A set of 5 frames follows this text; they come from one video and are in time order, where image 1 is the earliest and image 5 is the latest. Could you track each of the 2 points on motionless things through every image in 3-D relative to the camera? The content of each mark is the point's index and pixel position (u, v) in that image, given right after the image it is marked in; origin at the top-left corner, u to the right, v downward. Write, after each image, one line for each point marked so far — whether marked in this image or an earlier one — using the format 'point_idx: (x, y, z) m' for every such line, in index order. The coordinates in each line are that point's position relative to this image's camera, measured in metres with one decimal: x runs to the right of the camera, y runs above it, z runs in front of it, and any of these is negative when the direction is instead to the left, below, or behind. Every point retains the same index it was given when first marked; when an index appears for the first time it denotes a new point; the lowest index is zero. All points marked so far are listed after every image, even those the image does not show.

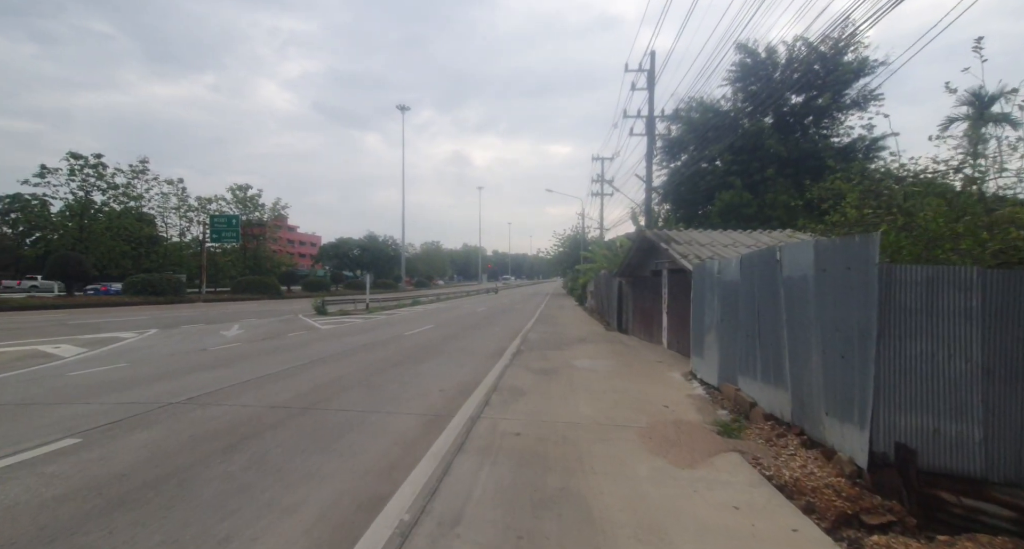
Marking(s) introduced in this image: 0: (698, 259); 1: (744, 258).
0: (+4.6, +0.4, +10.9) m
1: (+4.0, +0.3, +7.7) m
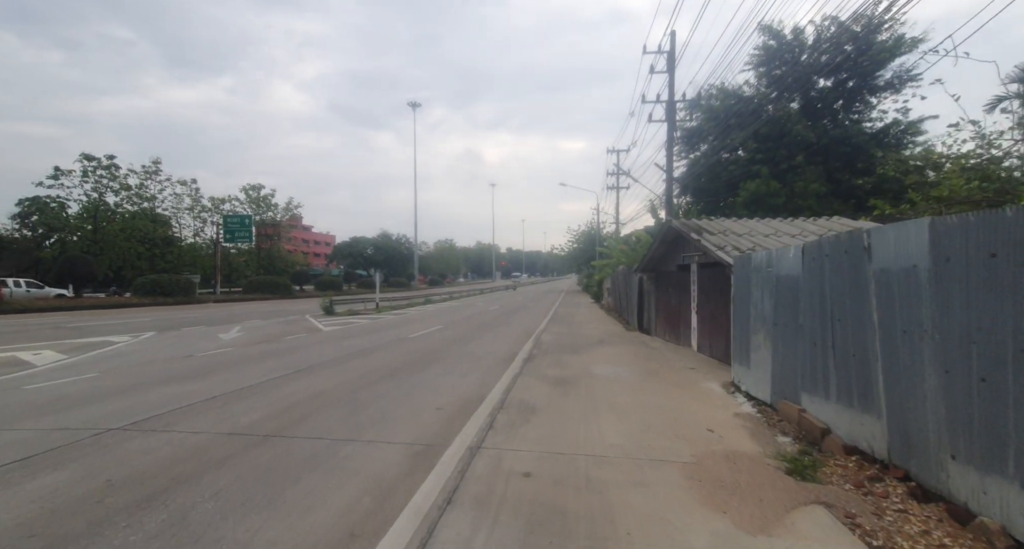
0: (+4.8, +0.5, +9.4) m
1: (+4.1, +0.4, +6.2) m
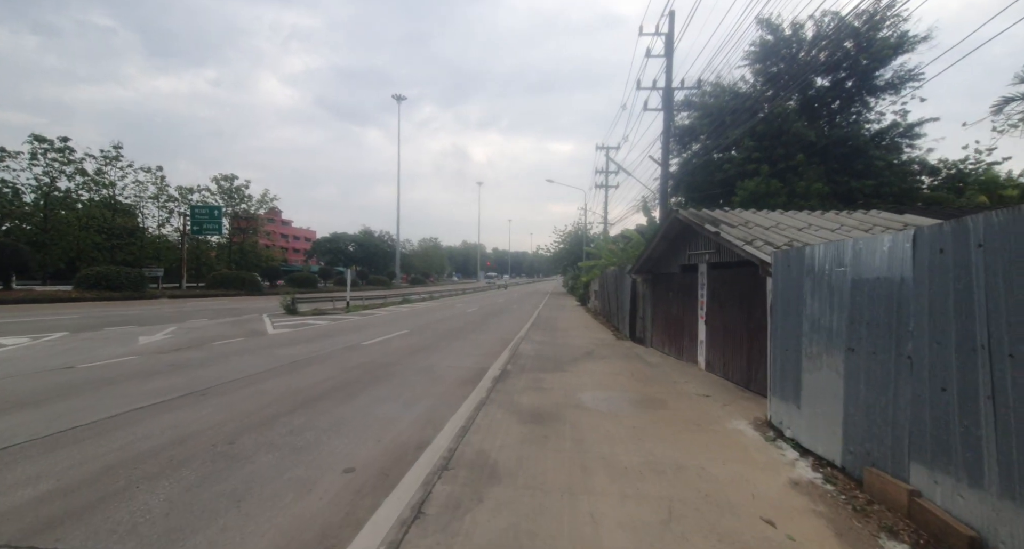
0: (+4.2, +0.5, +7.2) m
1: (+3.6, +0.4, +4.0) m
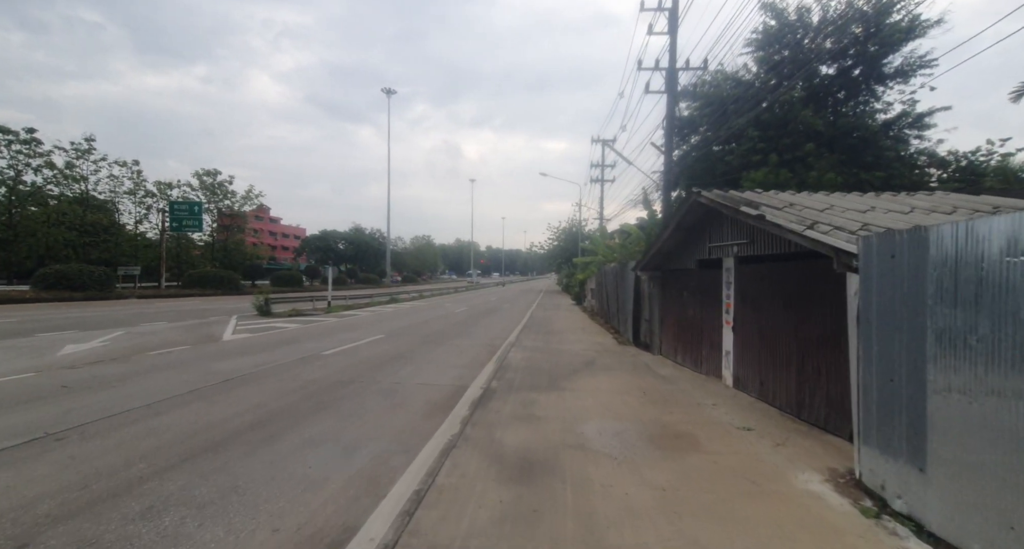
0: (+4.0, +0.5, +5.2) m
1: (+3.4, +0.4, +2.0) m
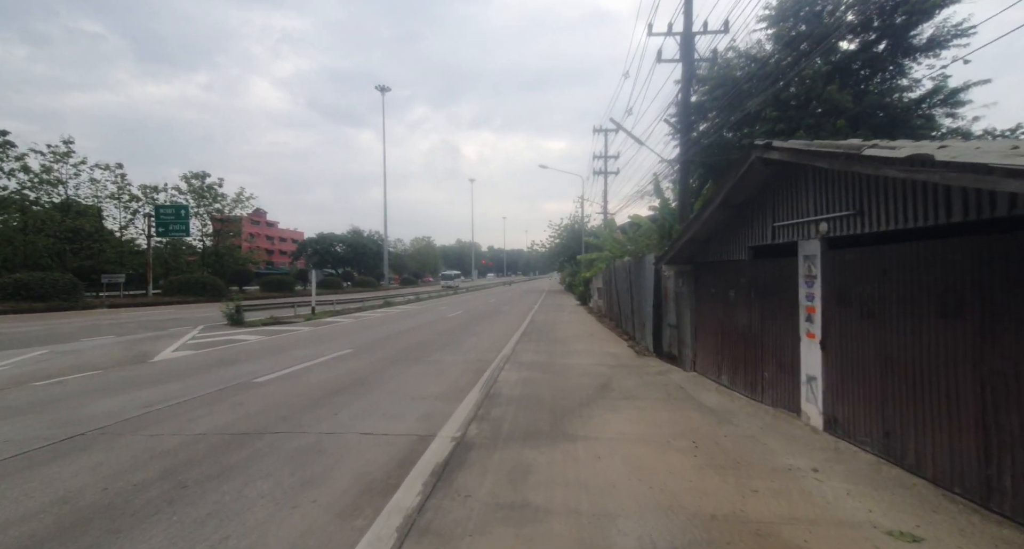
0: (+3.7, +0.6, +2.4) m
1: (+3.2, +0.6, -0.8) m
